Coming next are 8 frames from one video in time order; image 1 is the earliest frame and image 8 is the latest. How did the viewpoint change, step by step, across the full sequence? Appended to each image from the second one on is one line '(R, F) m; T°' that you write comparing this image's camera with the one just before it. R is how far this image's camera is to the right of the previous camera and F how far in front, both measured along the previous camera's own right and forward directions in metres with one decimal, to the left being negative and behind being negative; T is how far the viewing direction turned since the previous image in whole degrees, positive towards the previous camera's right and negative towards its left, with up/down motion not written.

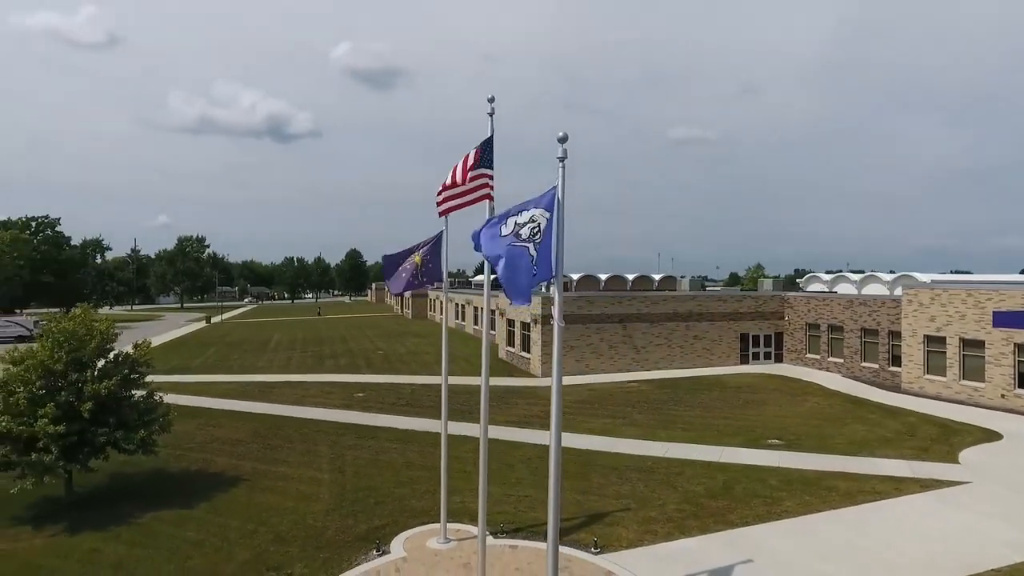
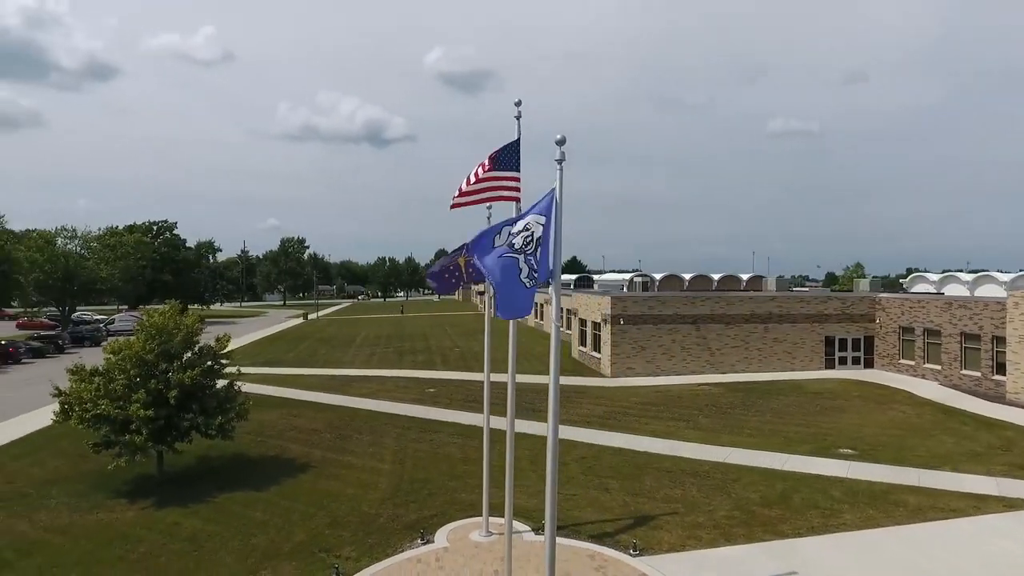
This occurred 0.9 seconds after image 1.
(+0.9, -0.1) m; -8°
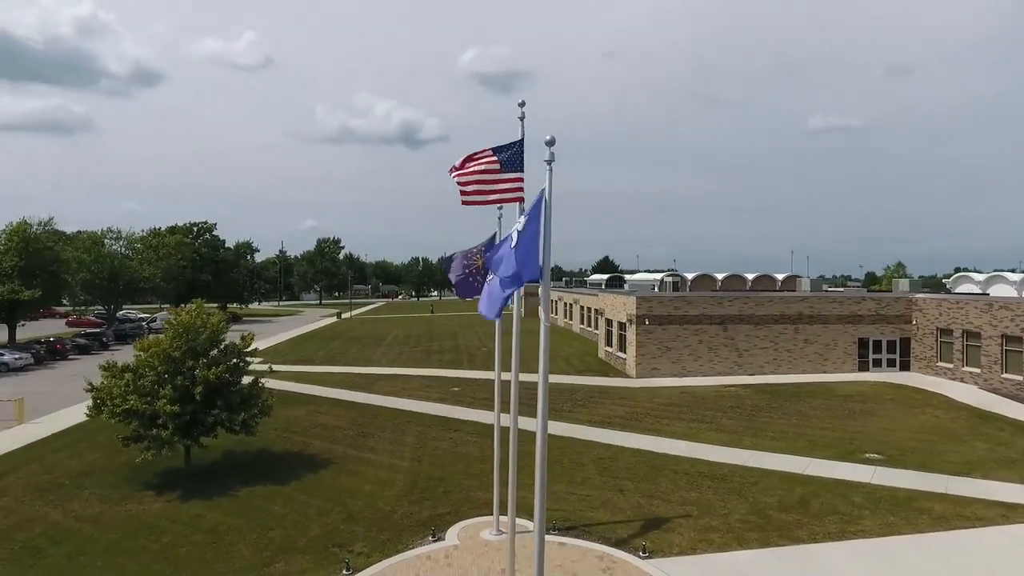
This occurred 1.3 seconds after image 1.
(+0.4, 0.0) m; -3°
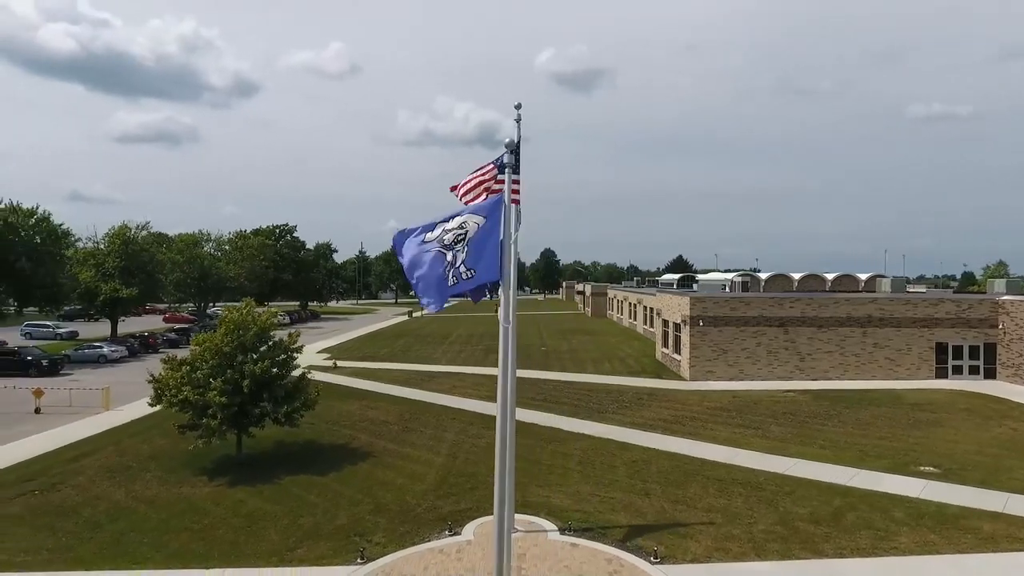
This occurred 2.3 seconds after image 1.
(+1.2, 0.0) m; -7°
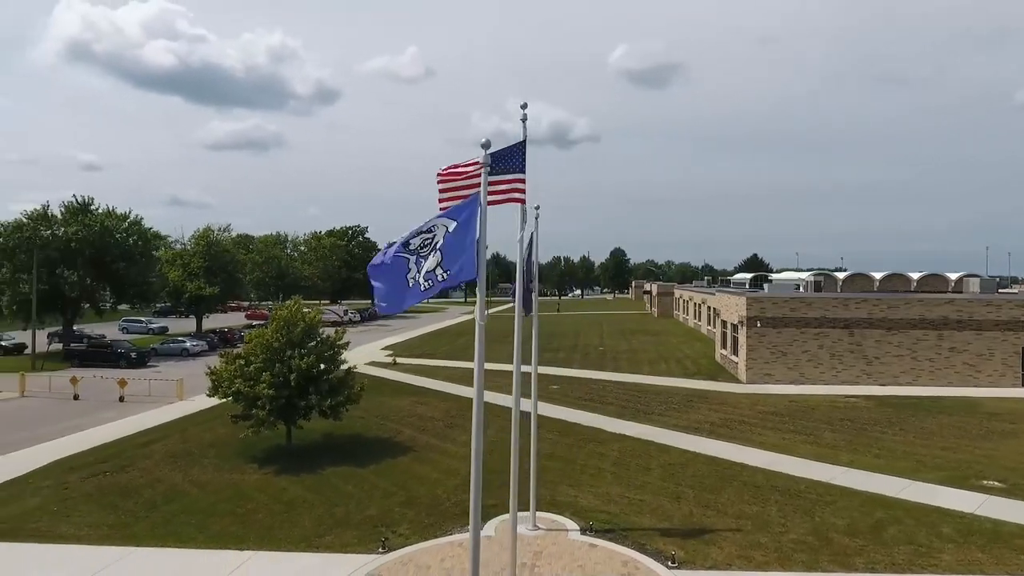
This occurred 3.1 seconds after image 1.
(+1.0, 0.0) m; -7°
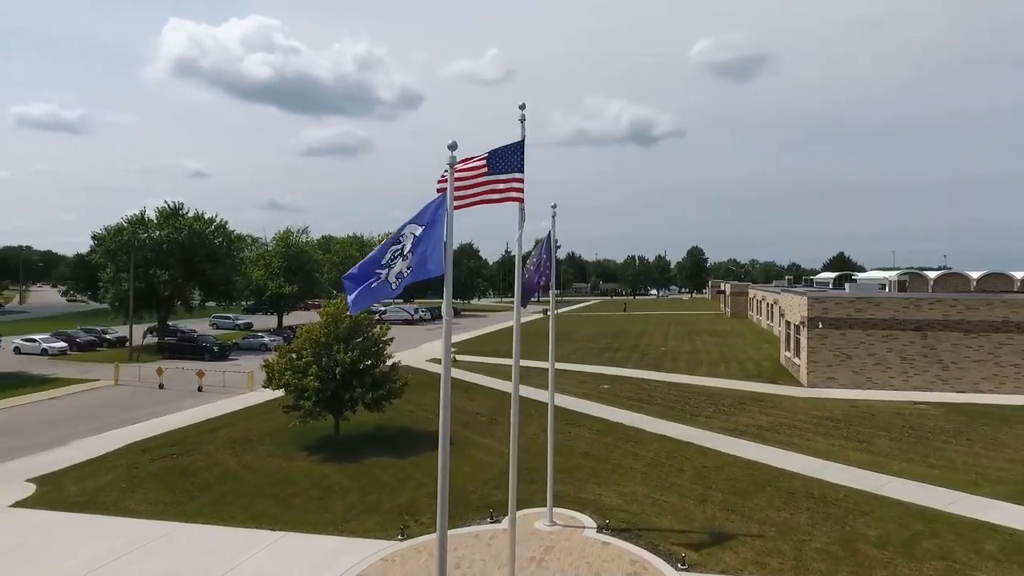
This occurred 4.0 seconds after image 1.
(+1.2, -0.1) m; -7°
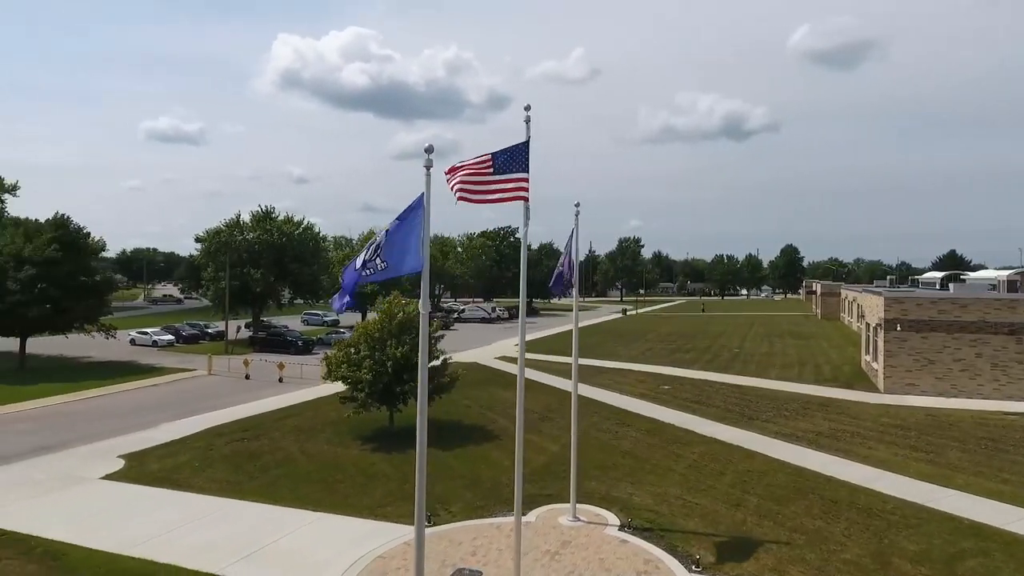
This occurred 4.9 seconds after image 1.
(+1.3, -0.1) m; -8°
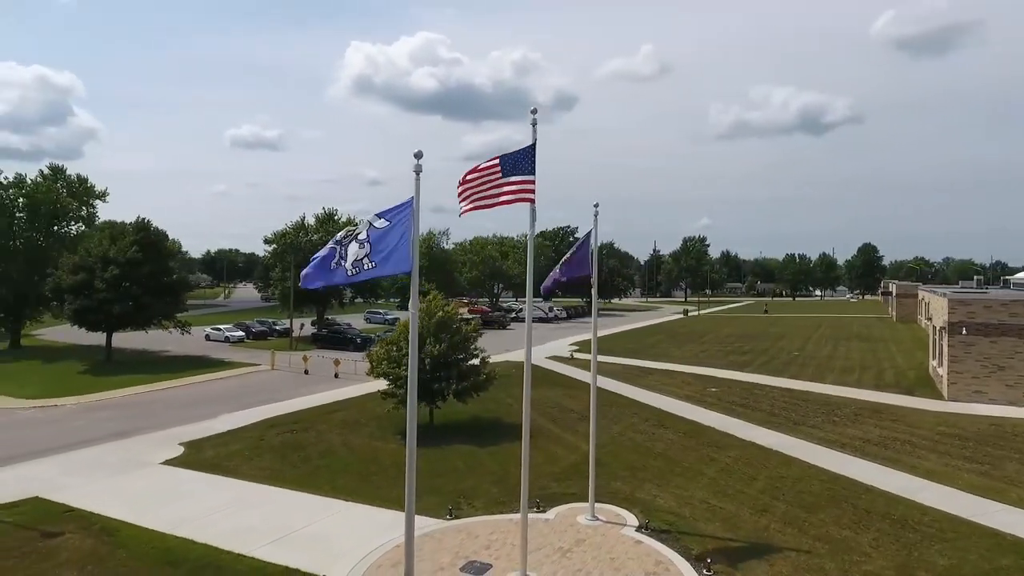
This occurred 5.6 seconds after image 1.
(+0.9, -0.1) m; -6°
